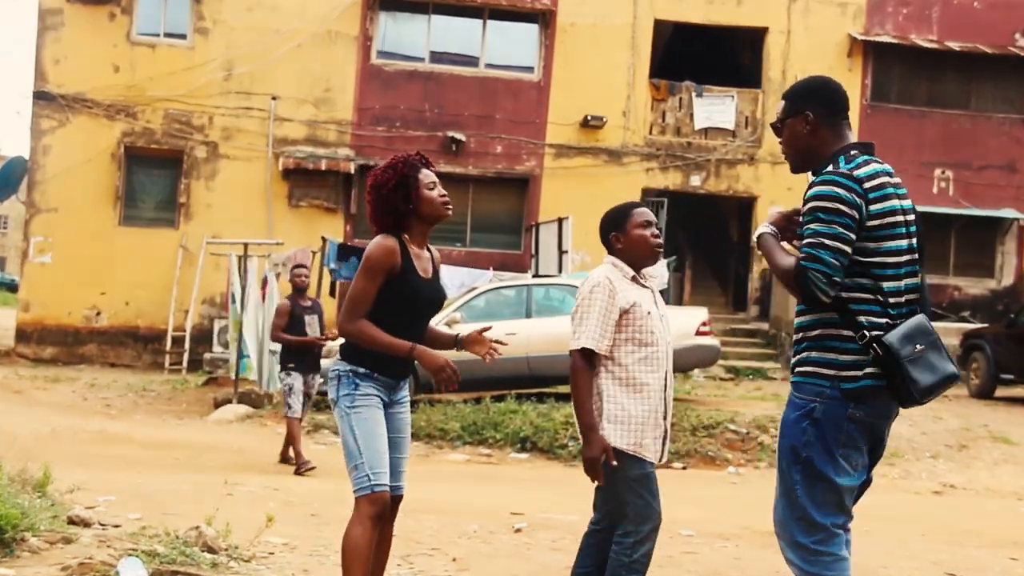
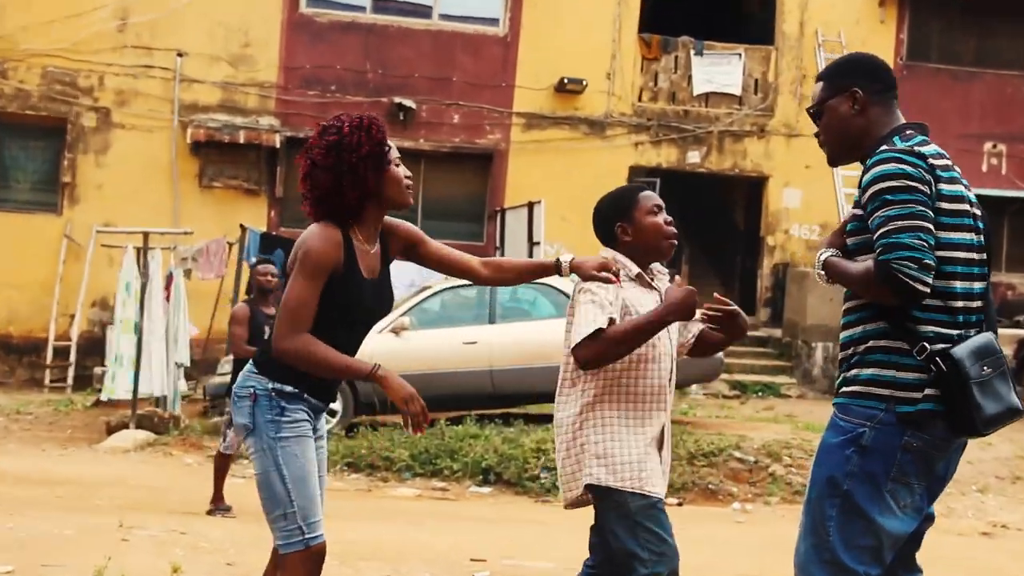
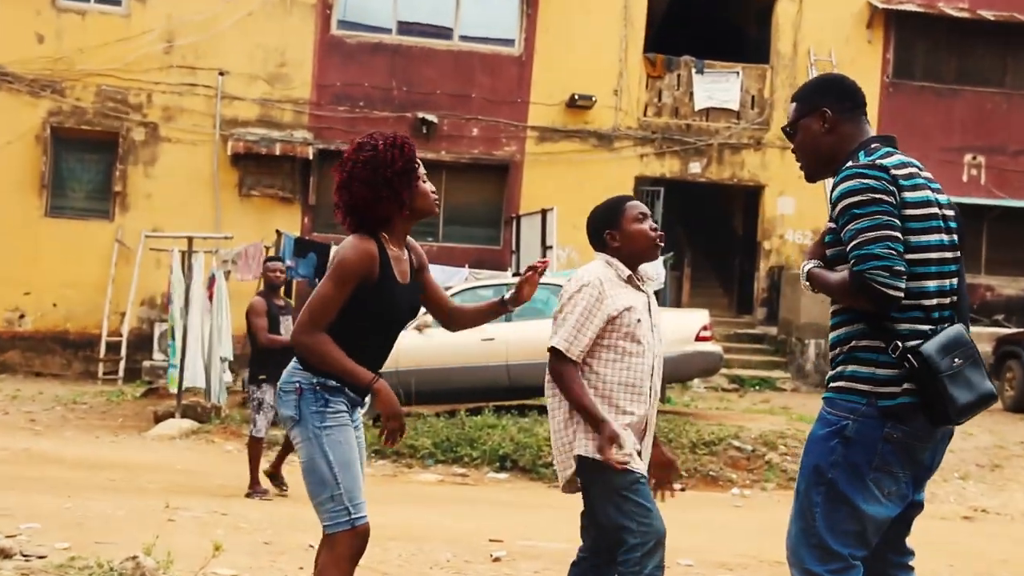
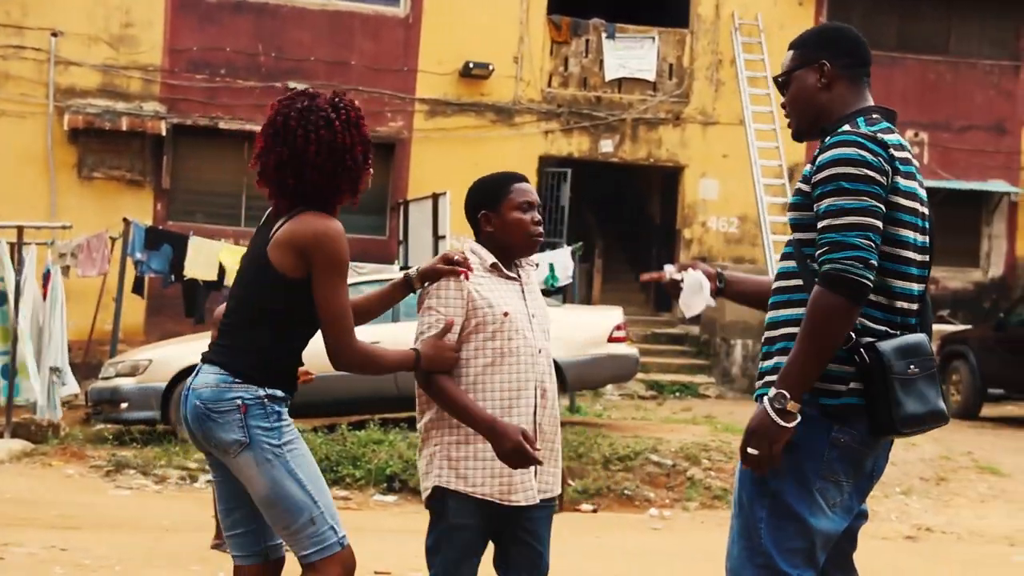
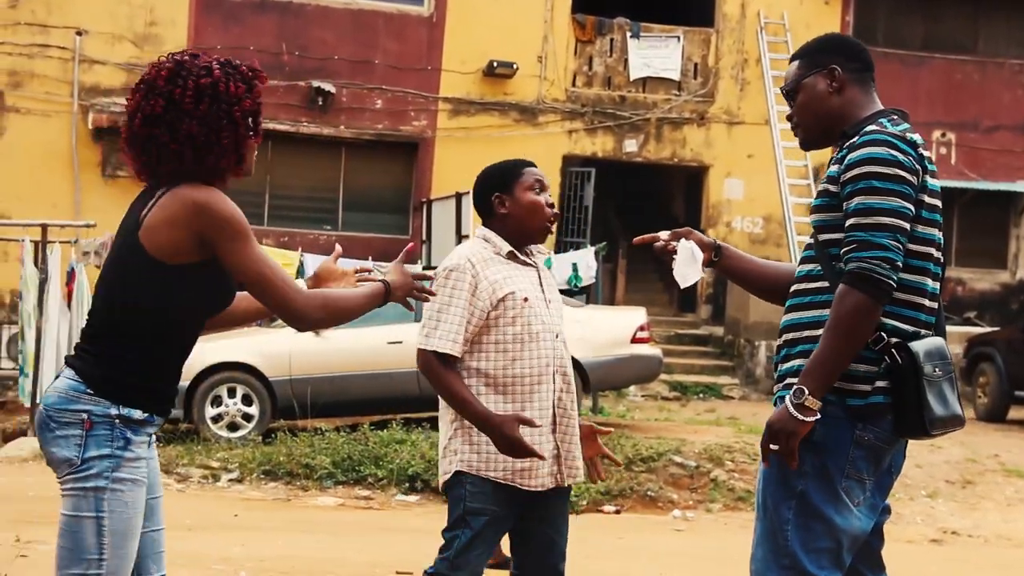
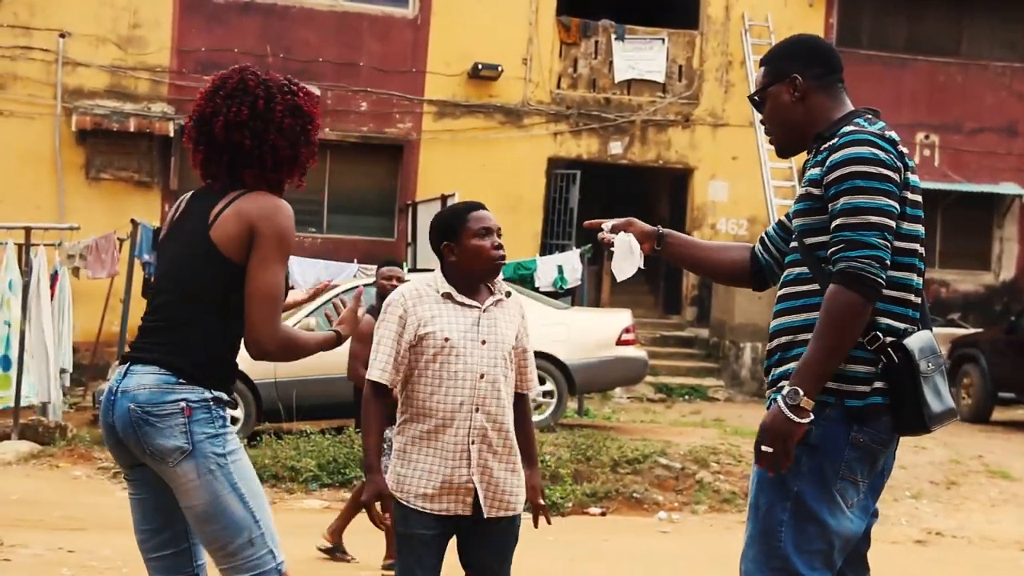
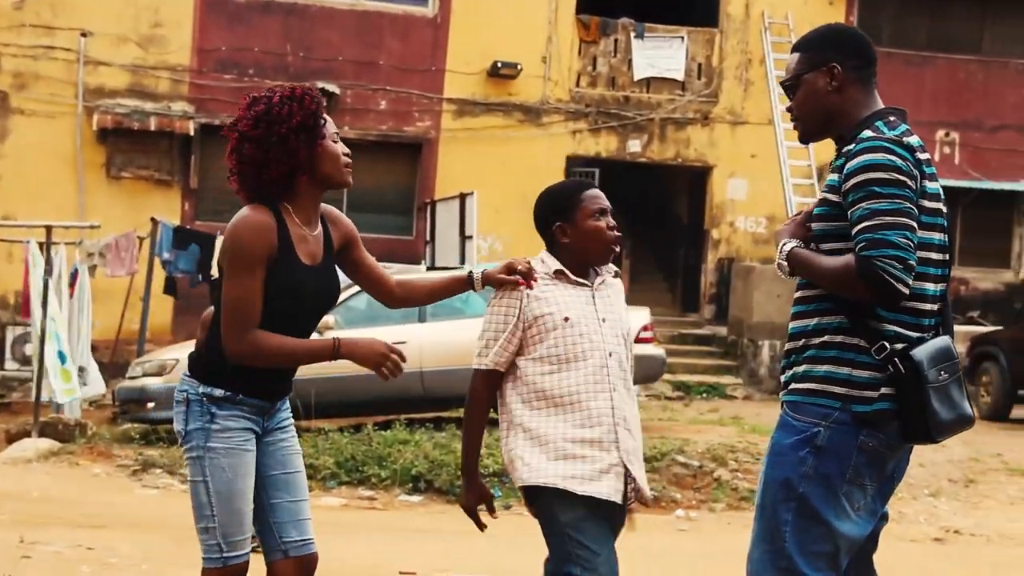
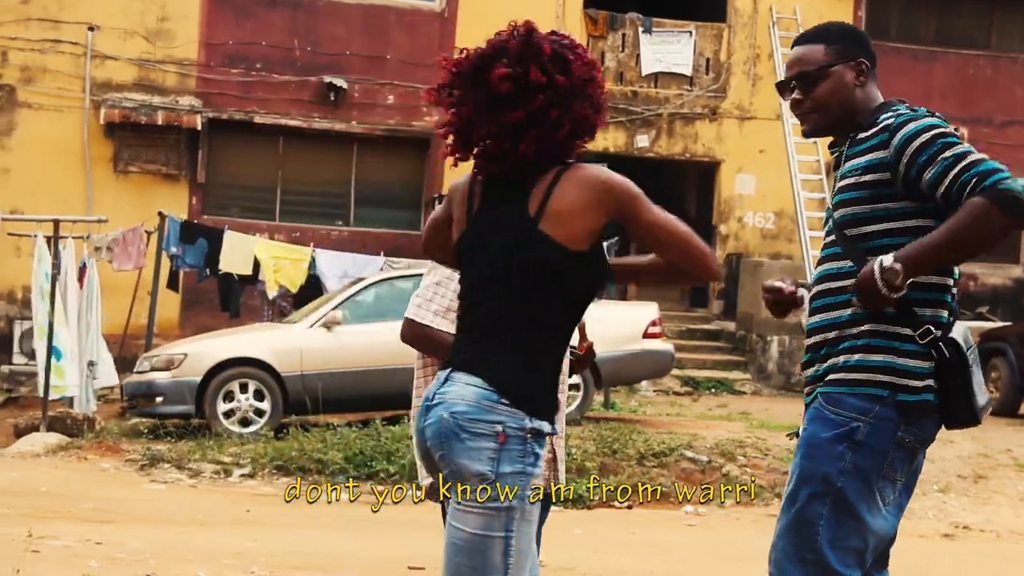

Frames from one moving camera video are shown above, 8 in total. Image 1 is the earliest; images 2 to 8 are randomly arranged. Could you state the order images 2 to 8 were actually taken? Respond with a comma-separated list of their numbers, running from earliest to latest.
3, 2, 7, 4, 6, 5, 8
